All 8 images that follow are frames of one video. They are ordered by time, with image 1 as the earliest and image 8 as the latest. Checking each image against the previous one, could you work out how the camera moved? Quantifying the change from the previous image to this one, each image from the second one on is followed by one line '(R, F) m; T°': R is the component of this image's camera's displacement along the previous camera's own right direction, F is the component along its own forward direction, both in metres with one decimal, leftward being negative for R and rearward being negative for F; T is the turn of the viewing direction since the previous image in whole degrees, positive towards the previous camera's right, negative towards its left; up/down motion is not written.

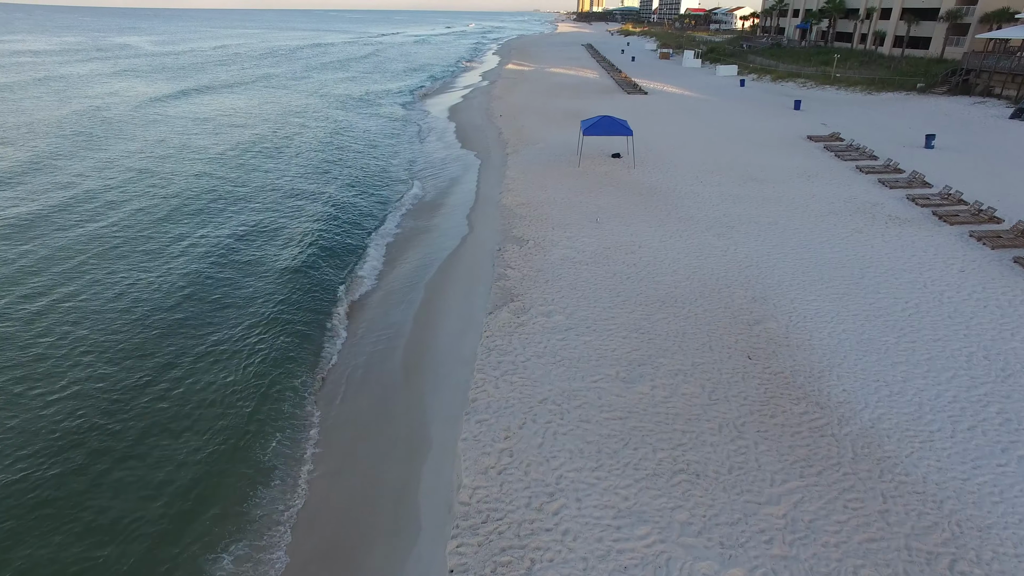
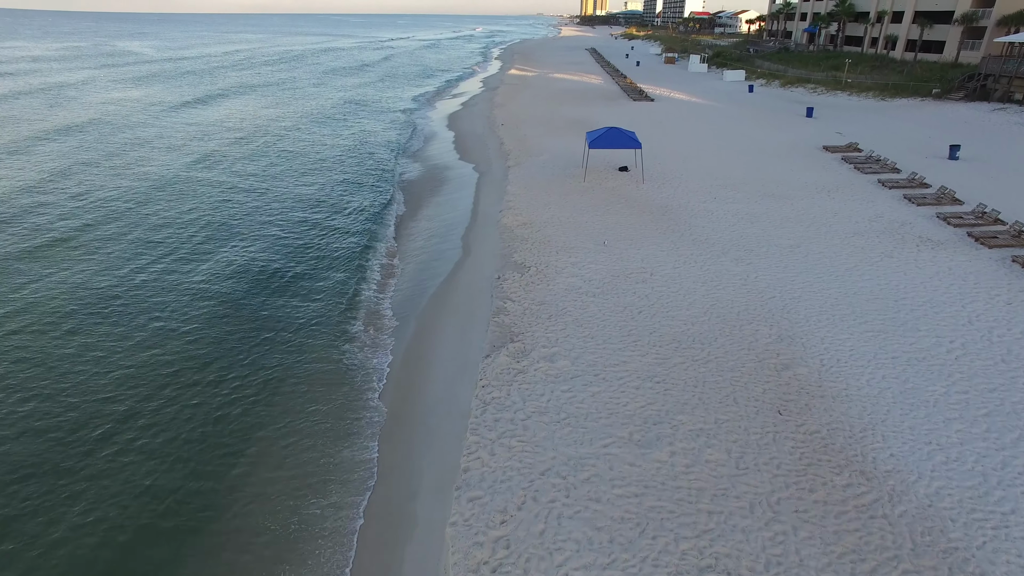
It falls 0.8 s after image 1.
(+0.1, +1.3) m; 0°
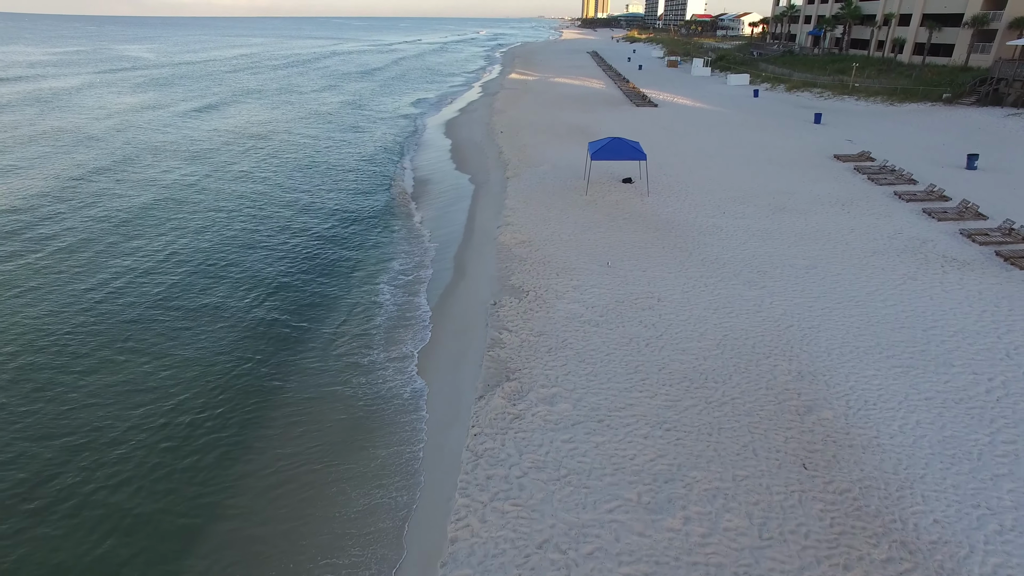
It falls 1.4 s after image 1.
(+0.1, +1.0) m; 0°
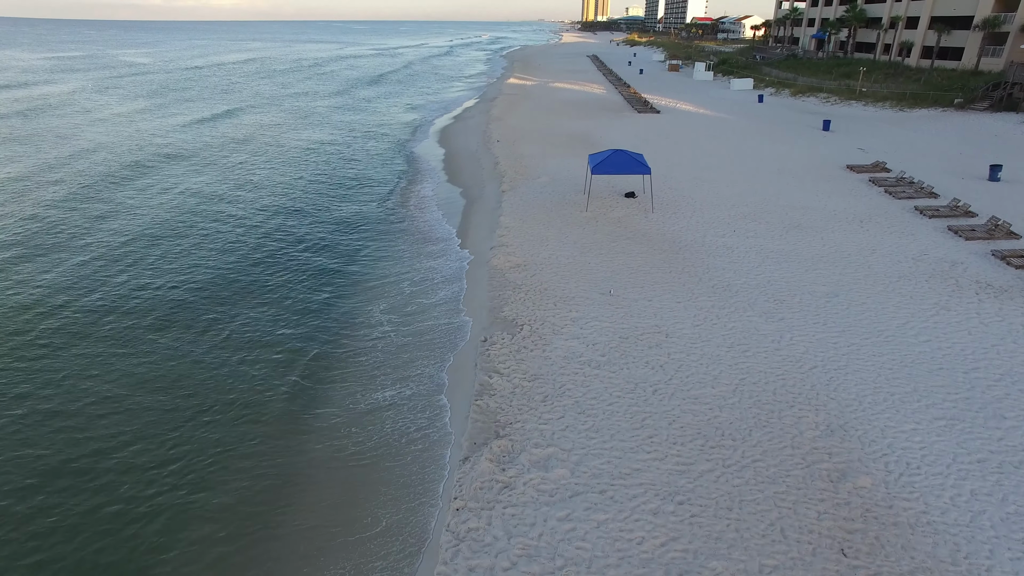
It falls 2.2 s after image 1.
(+0.1, +1.4) m; 0°
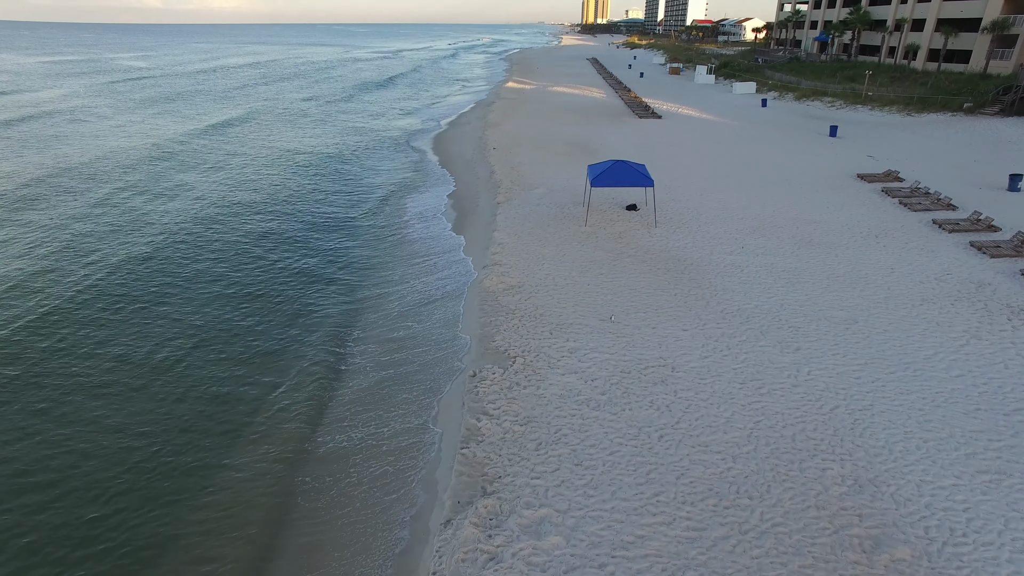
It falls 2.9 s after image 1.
(+0.1, +1.1) m; 0°
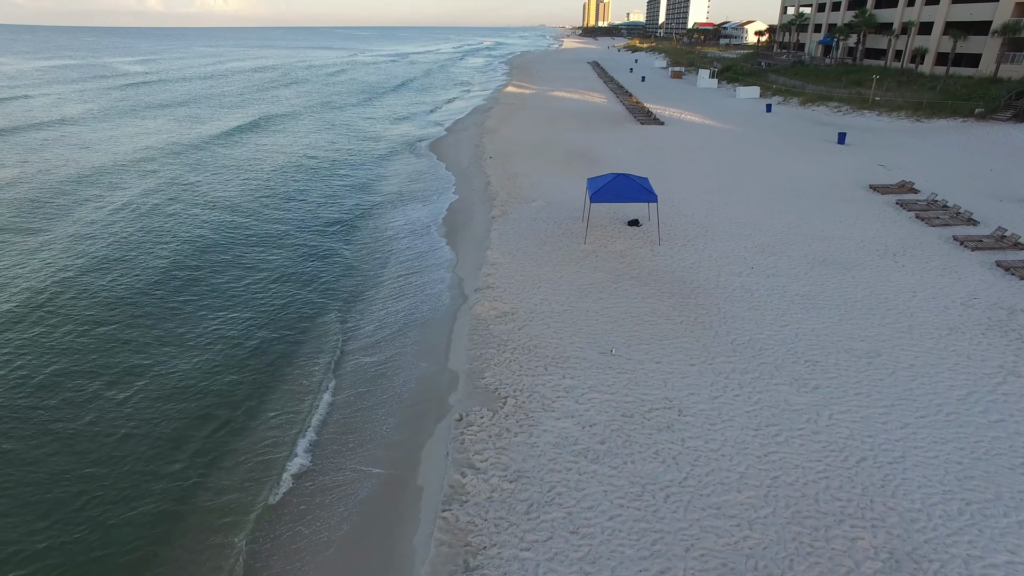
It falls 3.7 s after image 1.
(+0.1, +1.1) m; 0°
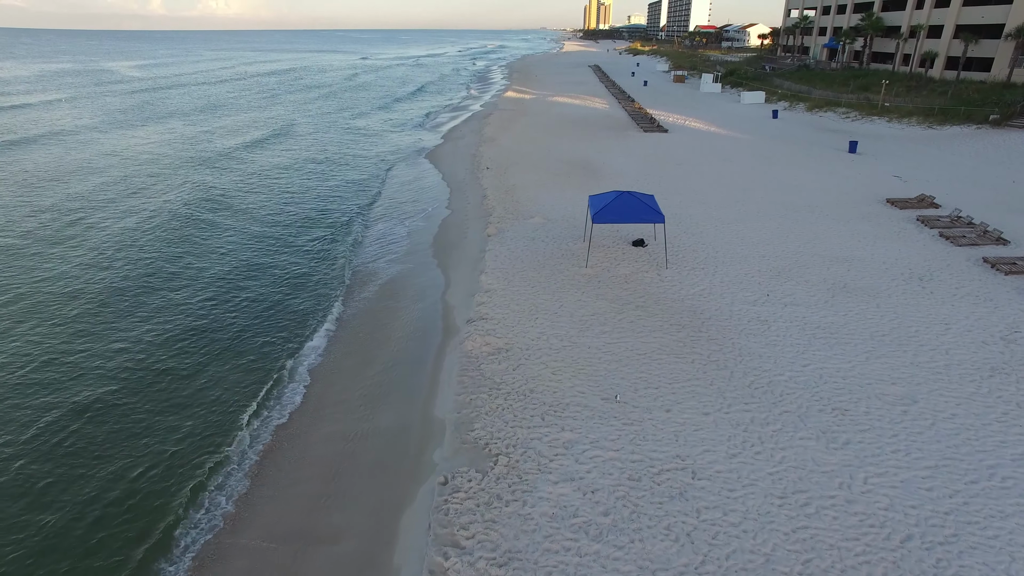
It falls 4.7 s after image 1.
(+0.1, +1.2) m; 0°
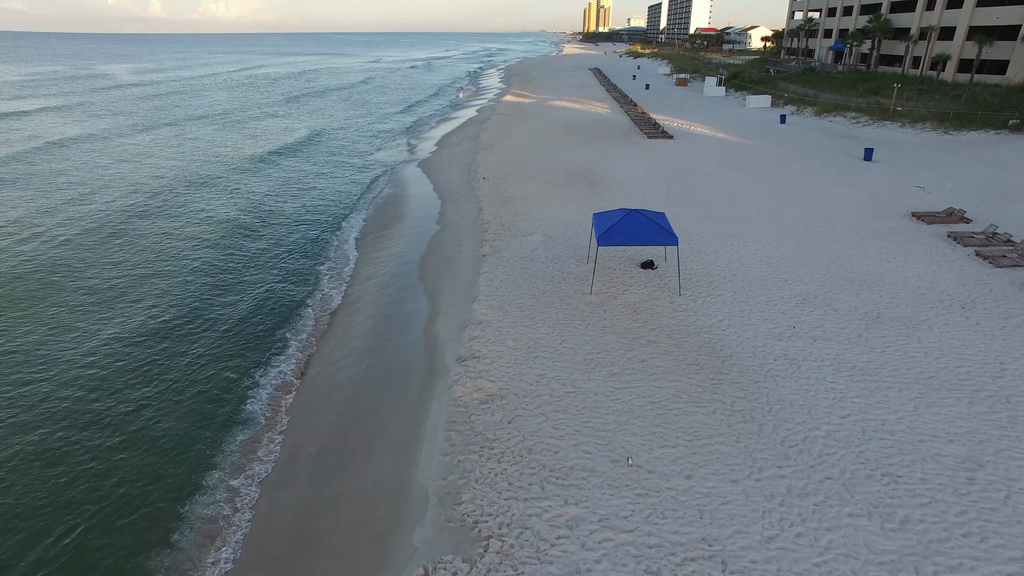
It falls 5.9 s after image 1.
(+0.1, +1.6) m; 0°
